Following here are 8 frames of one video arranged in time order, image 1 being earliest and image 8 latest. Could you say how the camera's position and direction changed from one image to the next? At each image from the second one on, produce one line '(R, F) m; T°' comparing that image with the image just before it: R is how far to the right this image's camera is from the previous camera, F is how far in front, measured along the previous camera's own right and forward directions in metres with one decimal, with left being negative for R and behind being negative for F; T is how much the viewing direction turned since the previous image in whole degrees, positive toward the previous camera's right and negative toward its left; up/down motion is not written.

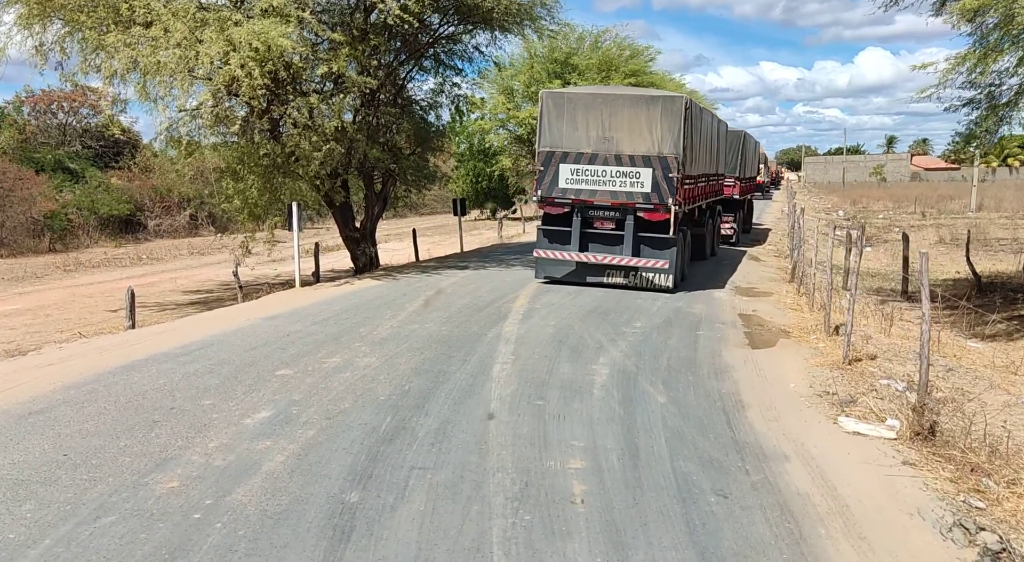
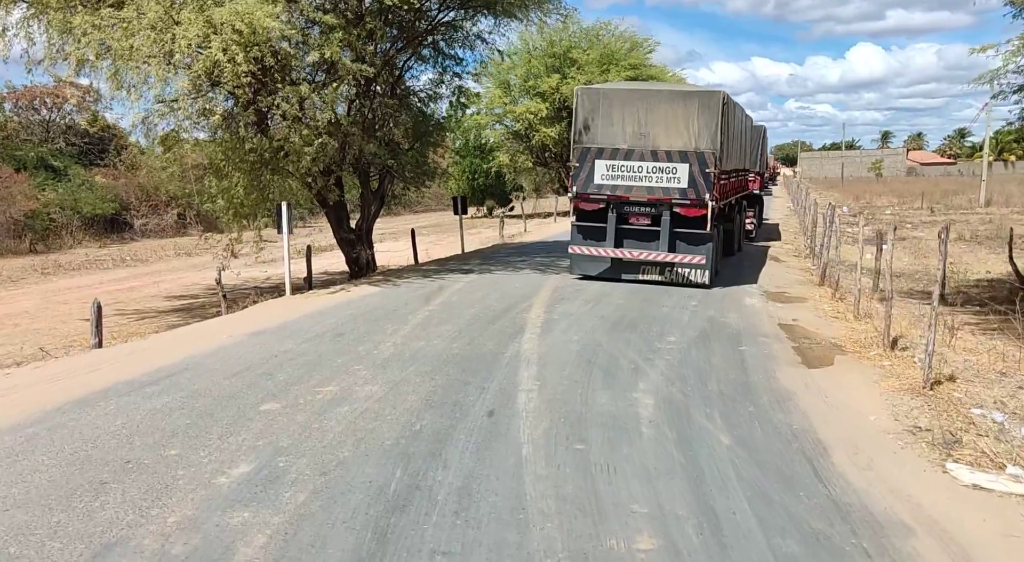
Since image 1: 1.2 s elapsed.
(-0.3, +1.1) m; +1°
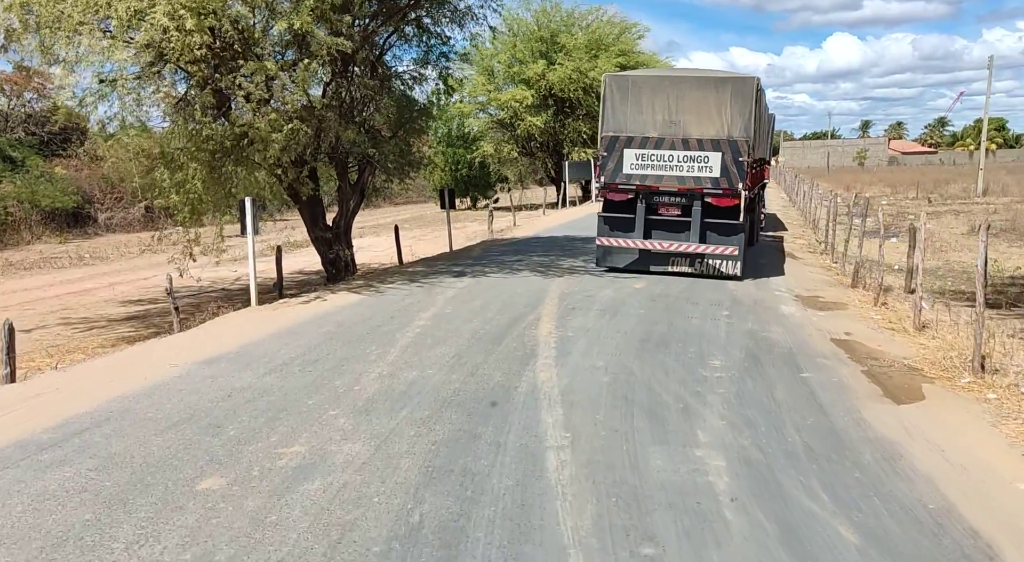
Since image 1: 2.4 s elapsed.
(-0.3, +1.6) m; +1°
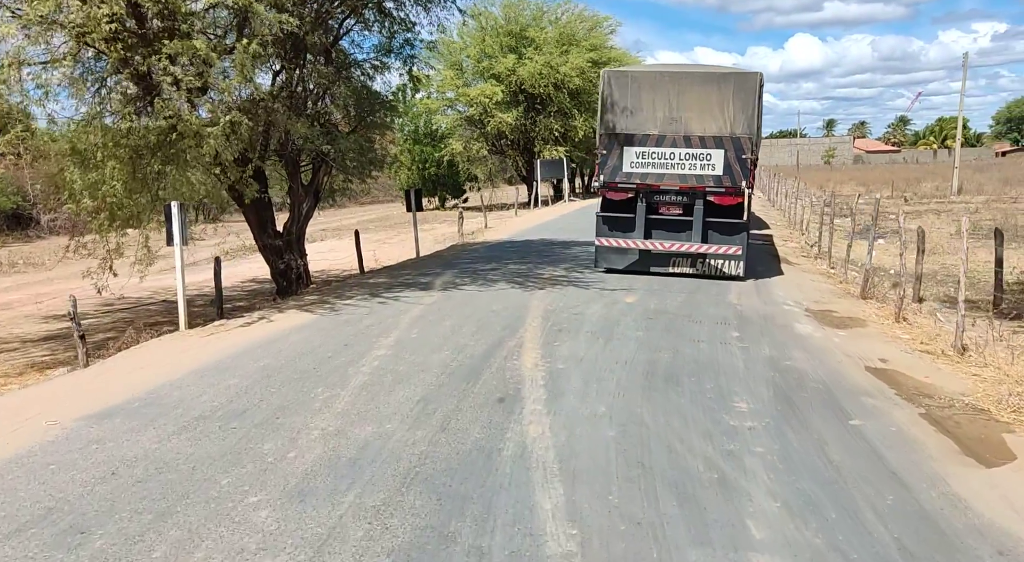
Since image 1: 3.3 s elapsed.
(-0.1, +1.5) m; +2°
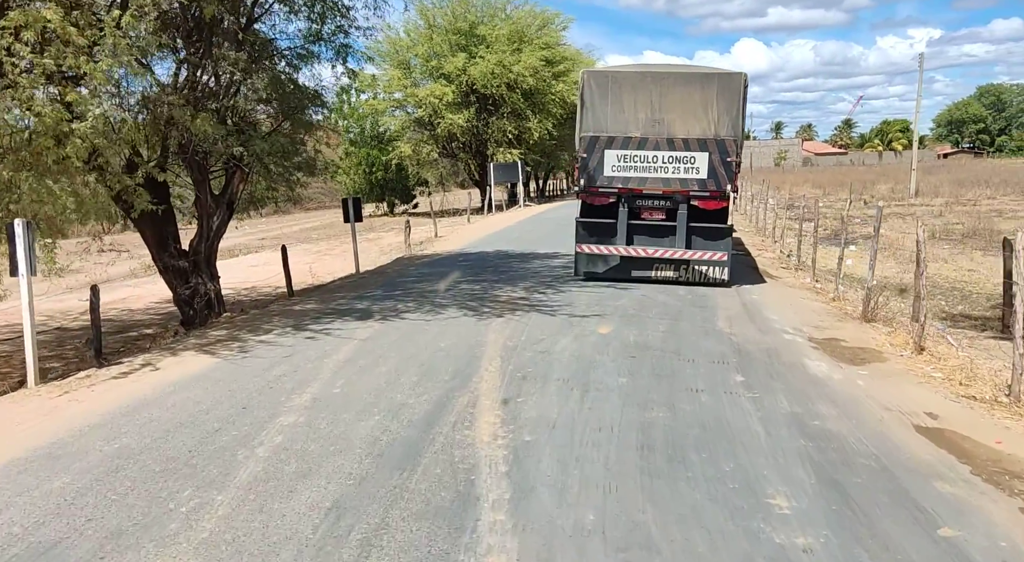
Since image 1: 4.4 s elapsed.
(0.0, +1.8) m; +4°
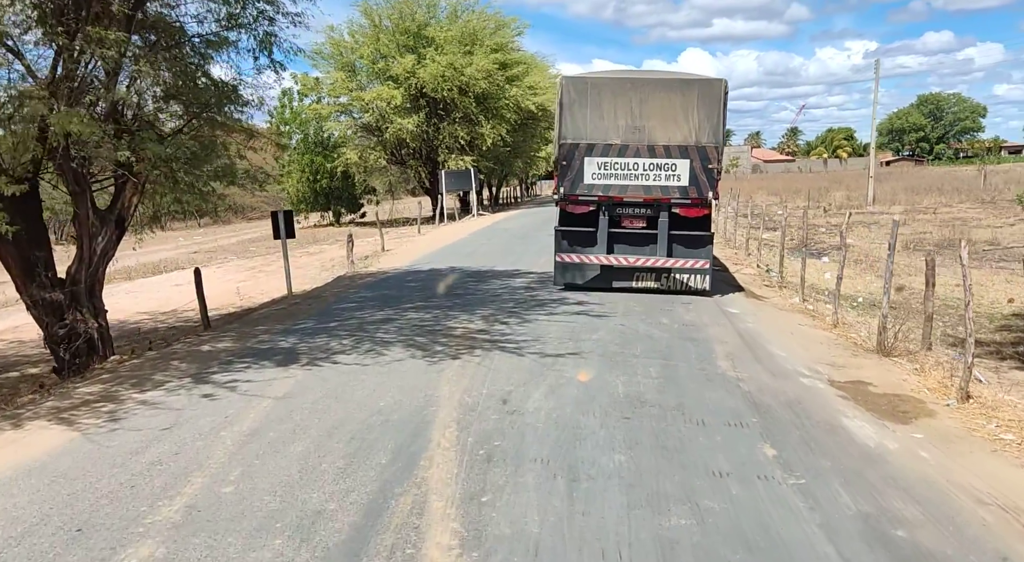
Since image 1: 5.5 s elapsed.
(0.0, +1.8) m; +4°
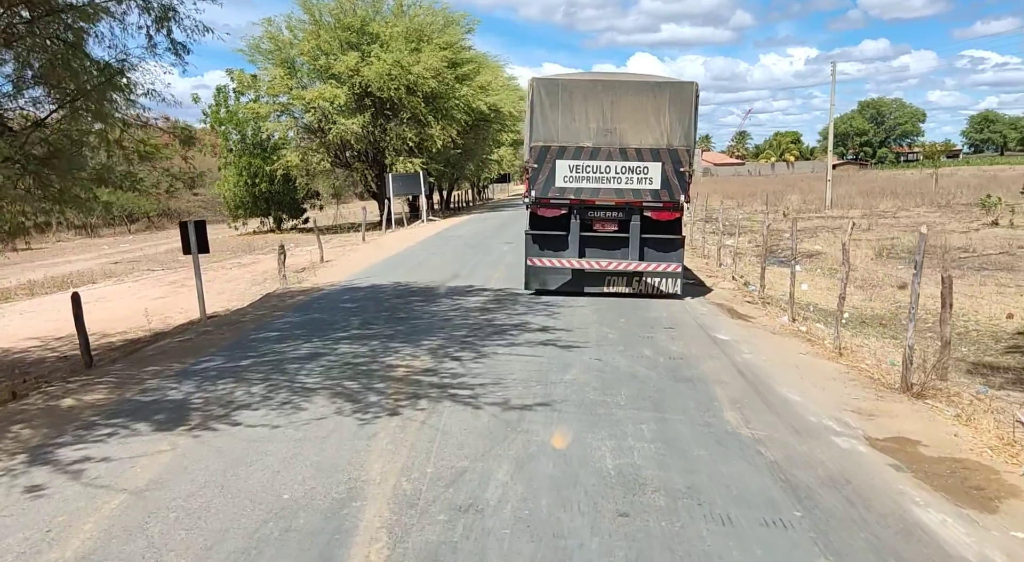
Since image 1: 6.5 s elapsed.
(0.0, +1.7) m; +4°
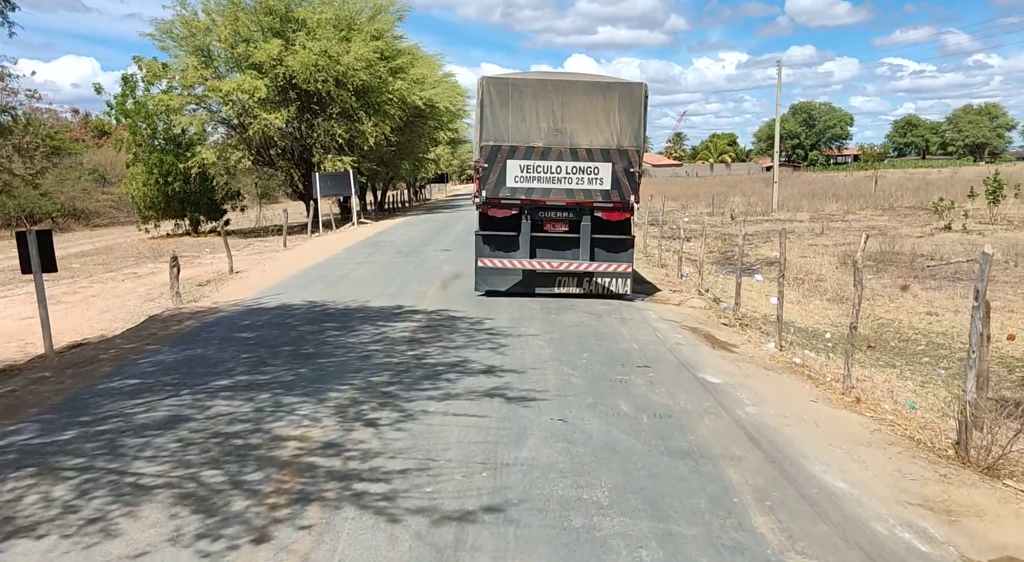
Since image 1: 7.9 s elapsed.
(0.0, +2.1) m; +5°
